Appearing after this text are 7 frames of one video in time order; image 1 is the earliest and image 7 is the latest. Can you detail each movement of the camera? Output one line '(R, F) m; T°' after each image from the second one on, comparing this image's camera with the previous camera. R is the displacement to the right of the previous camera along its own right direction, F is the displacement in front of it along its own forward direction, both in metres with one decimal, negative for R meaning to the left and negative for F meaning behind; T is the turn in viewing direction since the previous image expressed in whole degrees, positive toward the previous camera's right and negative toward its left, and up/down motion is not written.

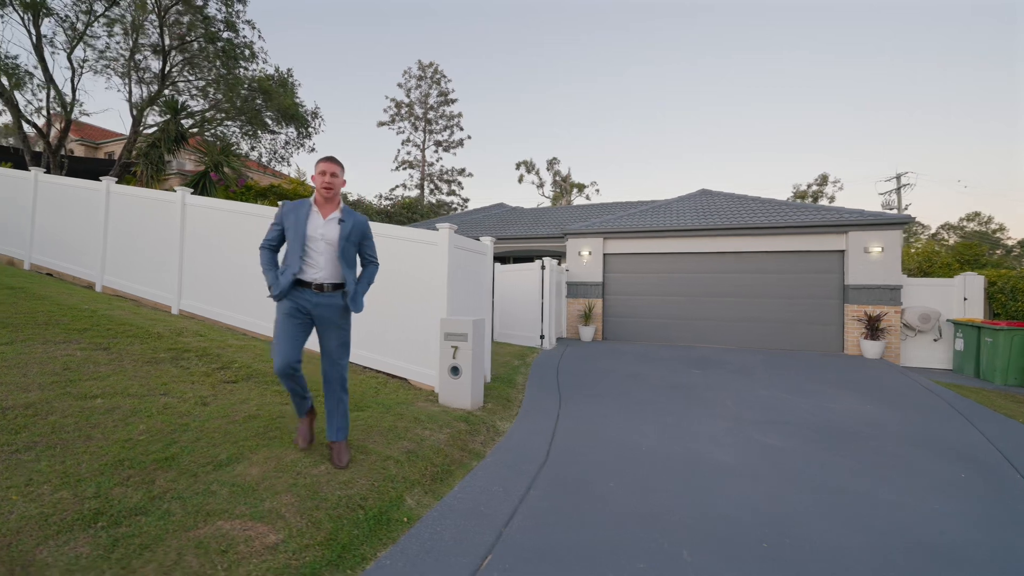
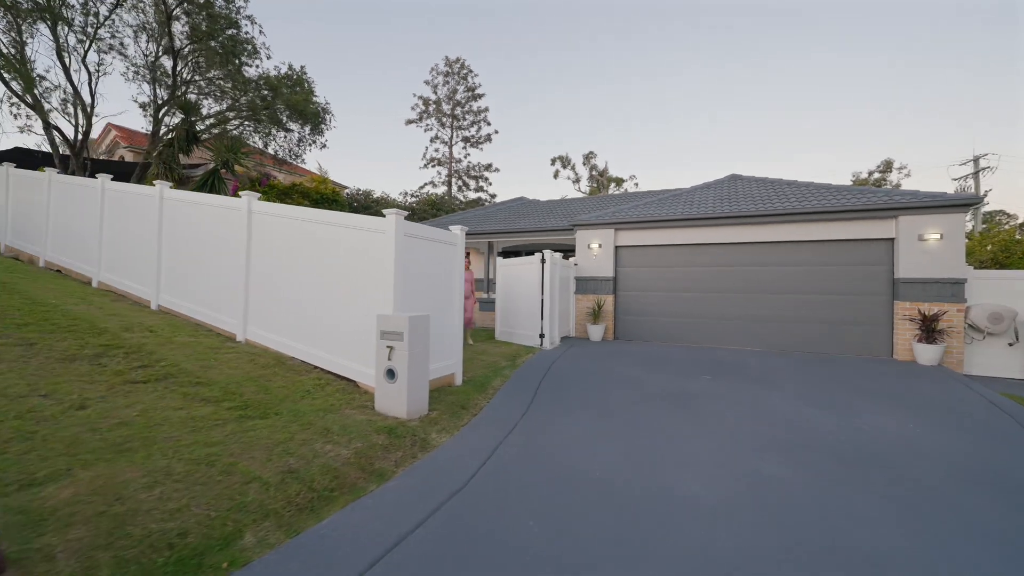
(+0.9, +0.6) m; -6°
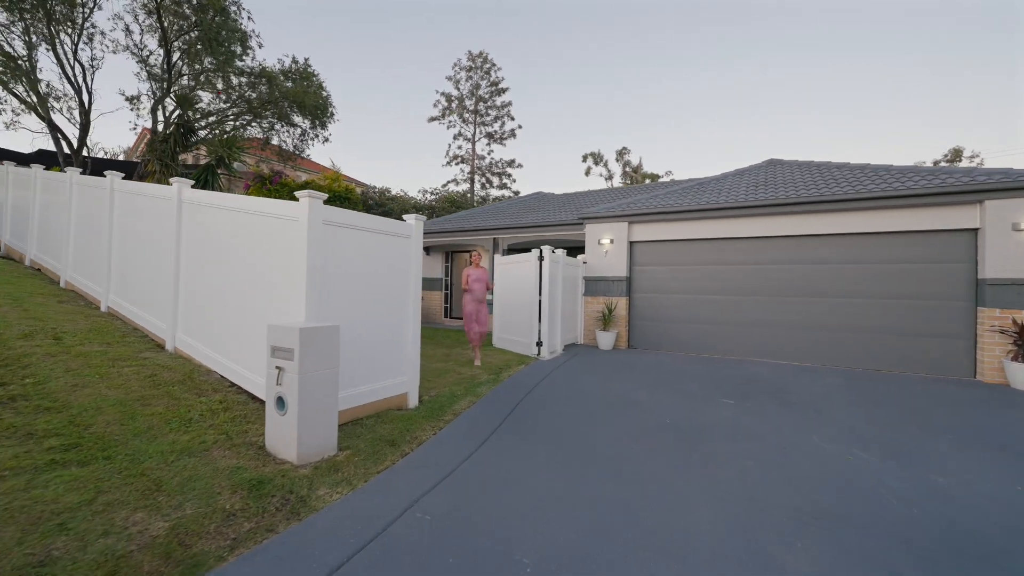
(+0.7, +1.0) m; -5°
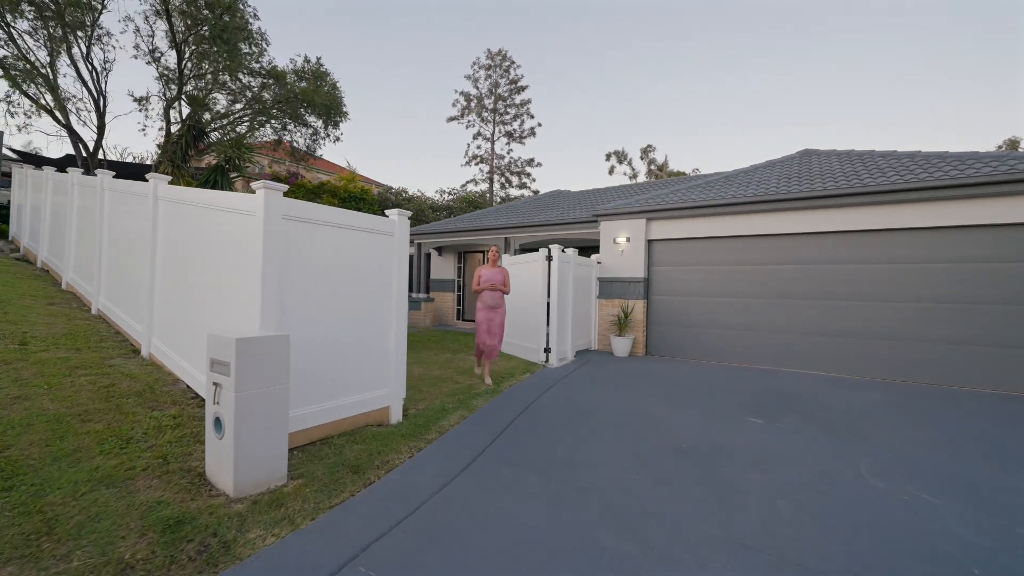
(+0.3, +0.5) m; -3°
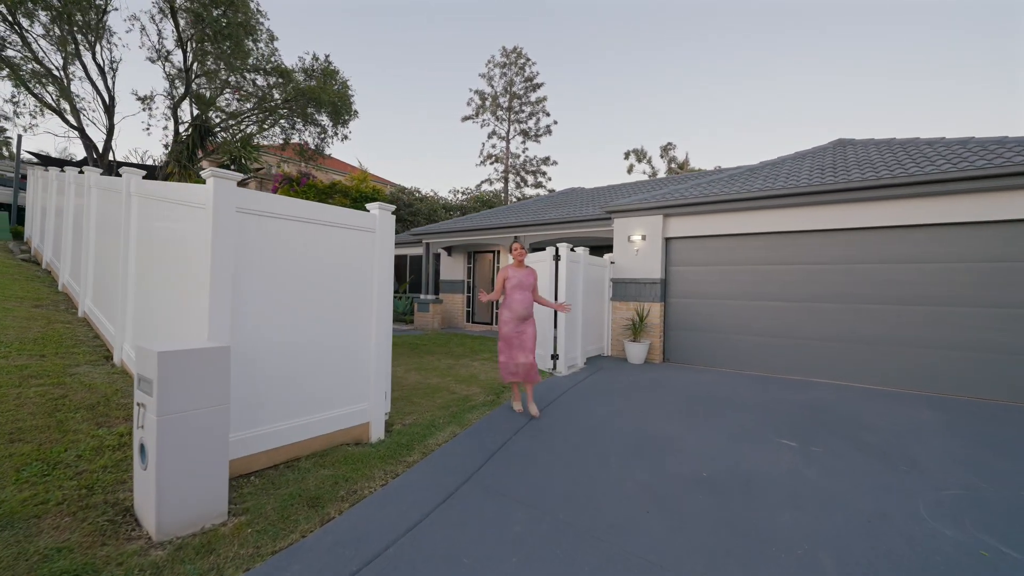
(+0.2, +0.5) m; -3°
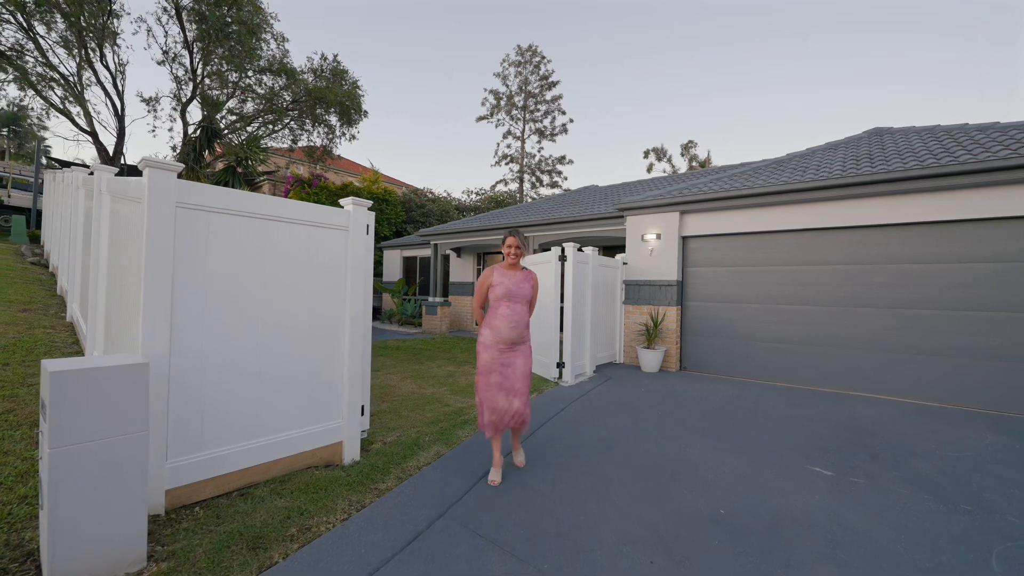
(+0.2, +0.4) m; -3°
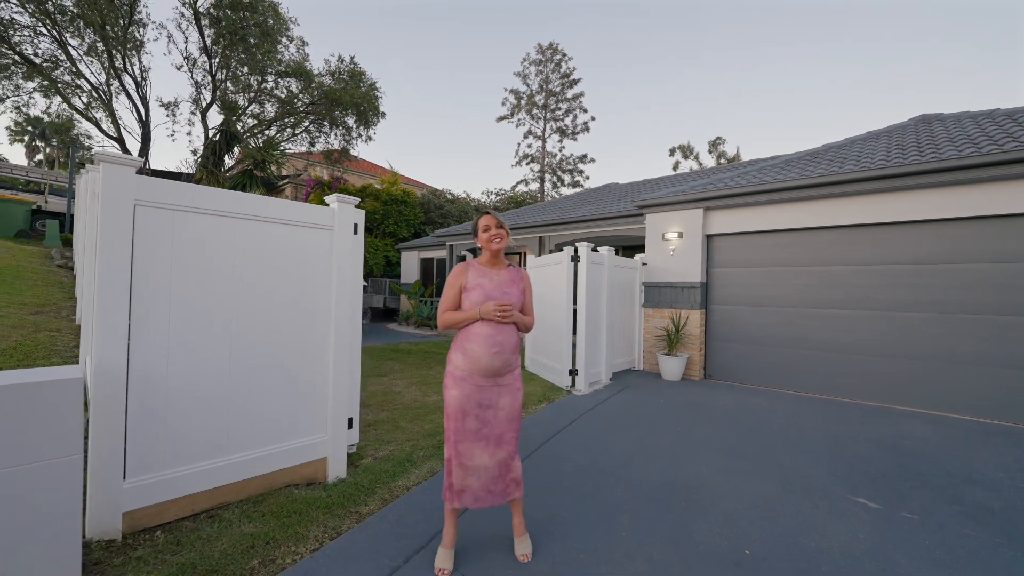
(+0.2, +0.3) m; -3°
